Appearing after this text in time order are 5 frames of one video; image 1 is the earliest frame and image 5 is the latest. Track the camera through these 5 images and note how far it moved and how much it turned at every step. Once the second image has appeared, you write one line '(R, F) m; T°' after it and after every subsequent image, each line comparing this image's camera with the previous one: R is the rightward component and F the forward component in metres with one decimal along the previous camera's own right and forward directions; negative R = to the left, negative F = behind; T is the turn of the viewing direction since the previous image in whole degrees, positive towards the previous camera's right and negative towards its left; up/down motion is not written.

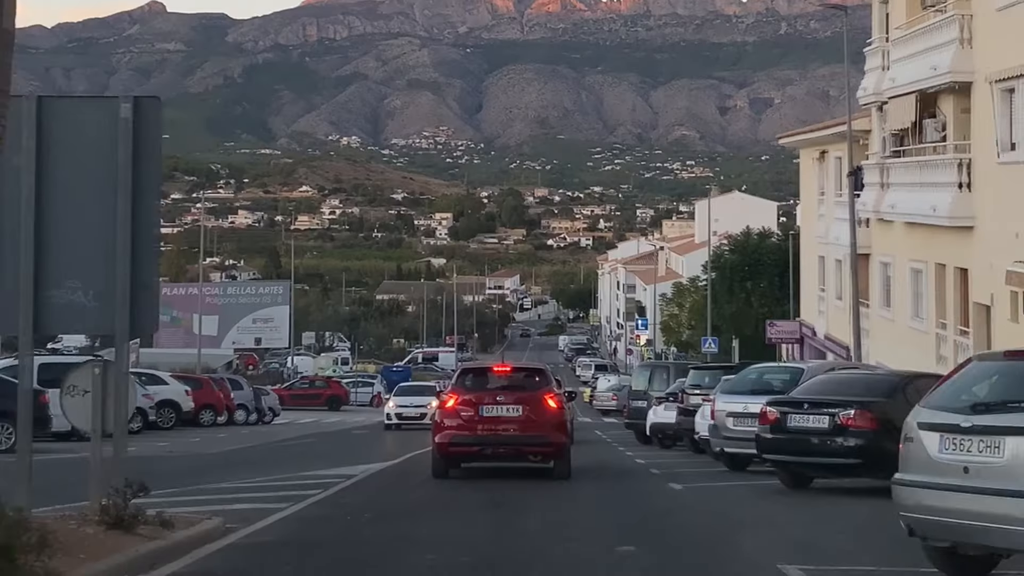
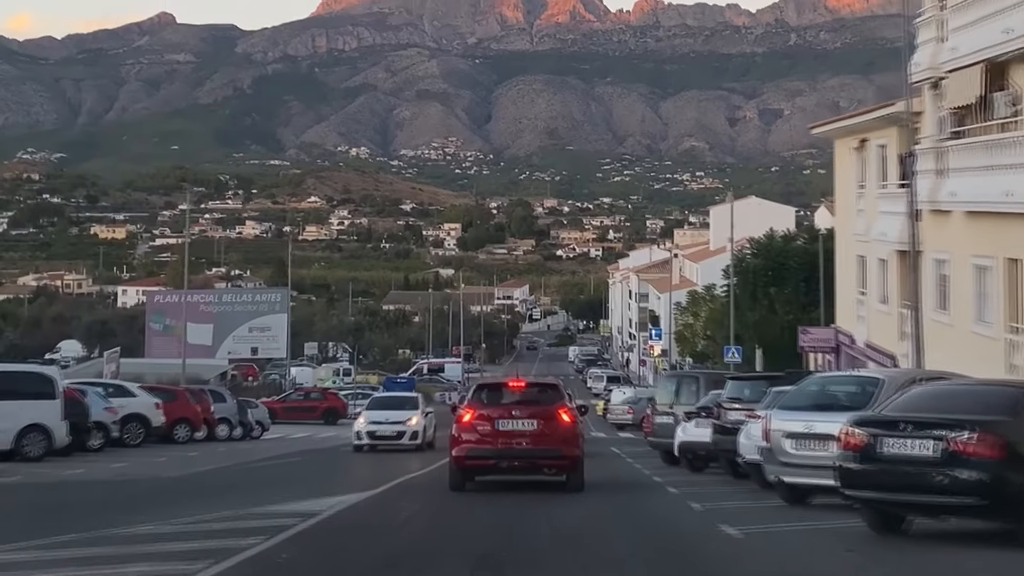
(0.0, +1.2) m; 0°
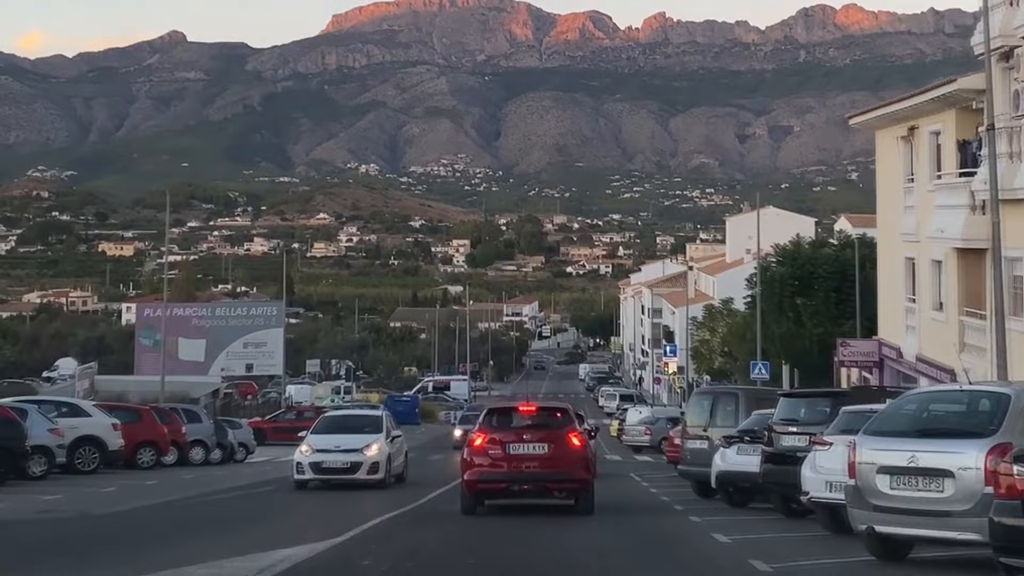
(0.0, +1.3) m; 0°
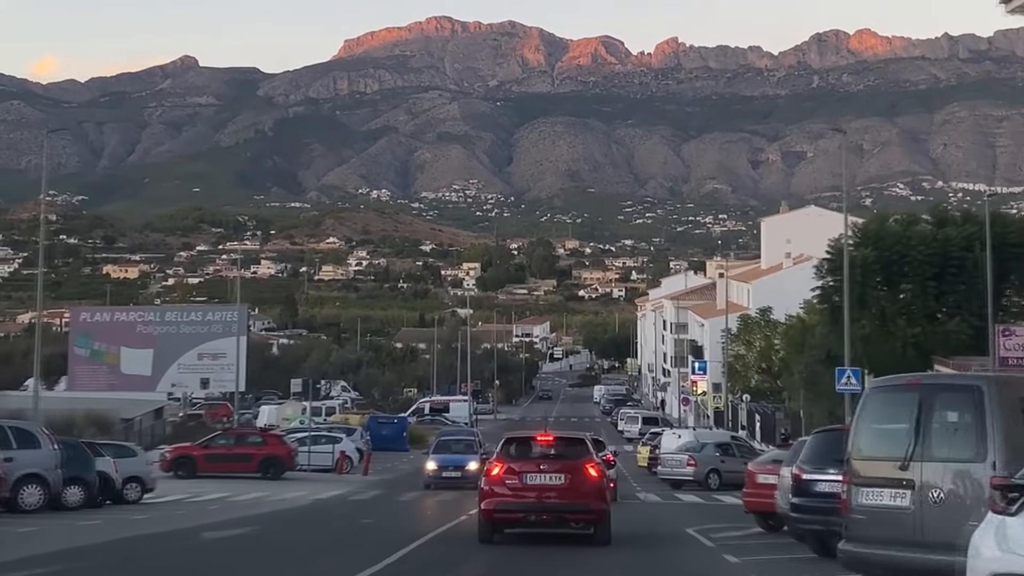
(+0.1, +3.9) m; -1°
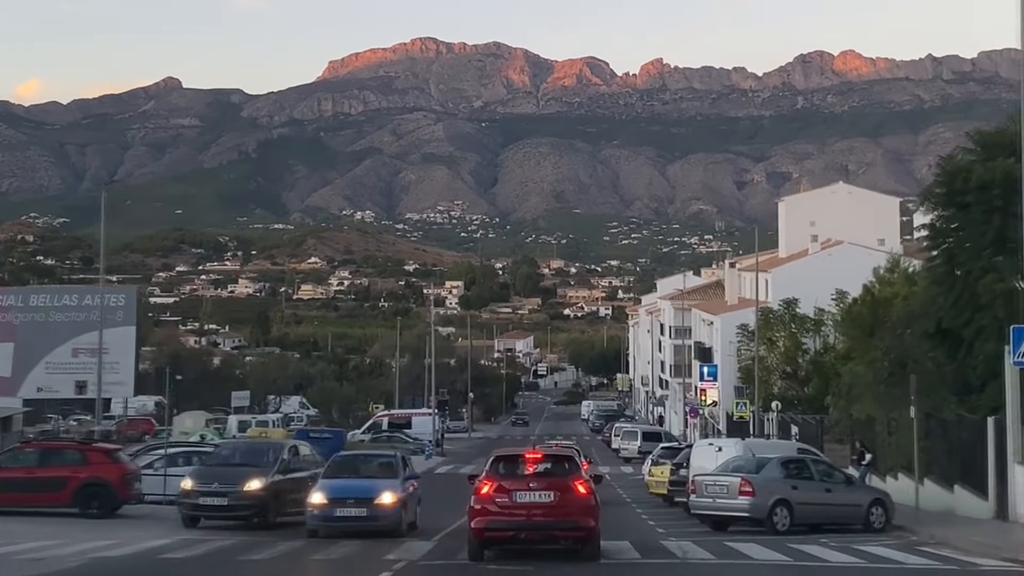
(+0.2, +4.6) m; +1°
